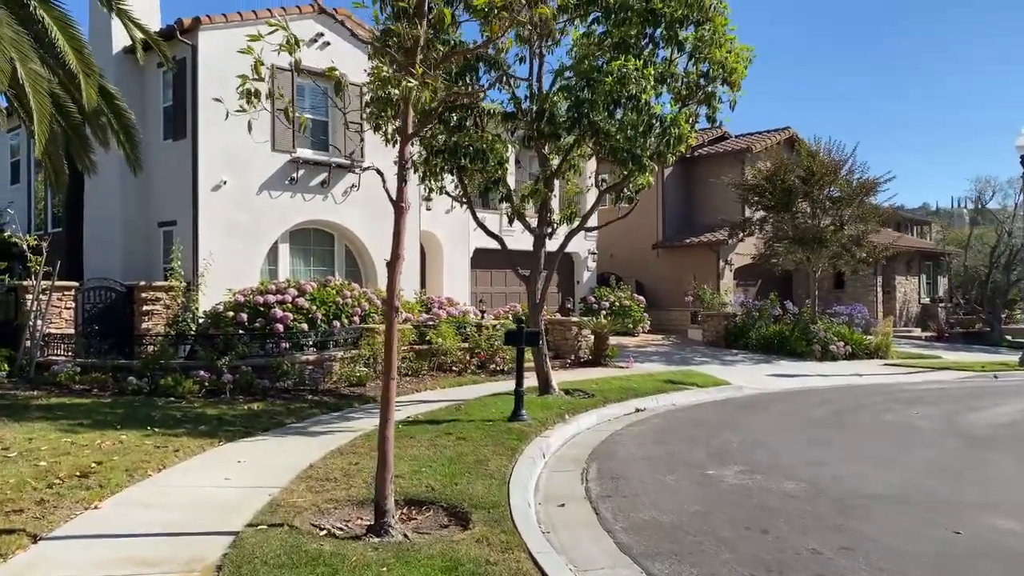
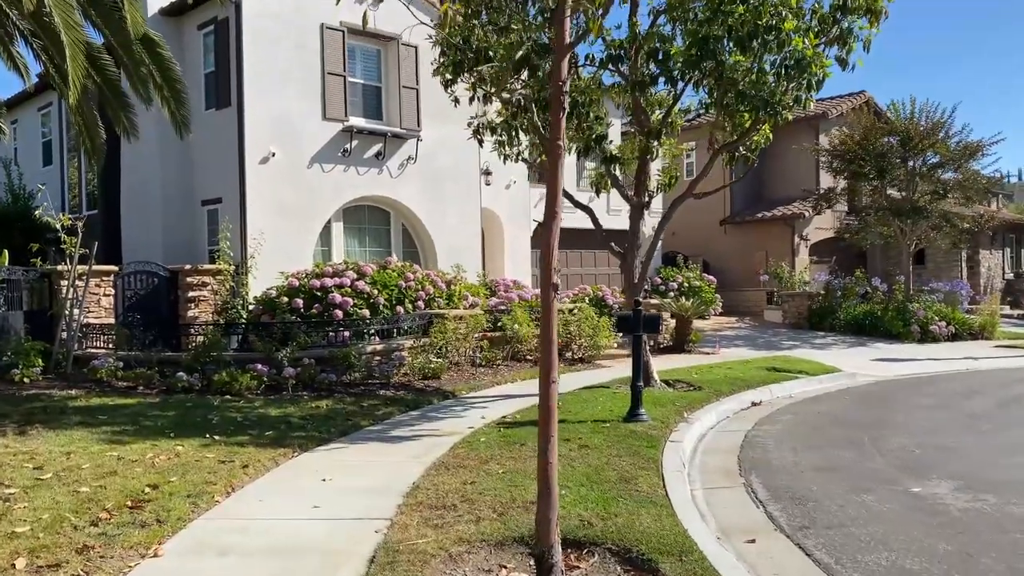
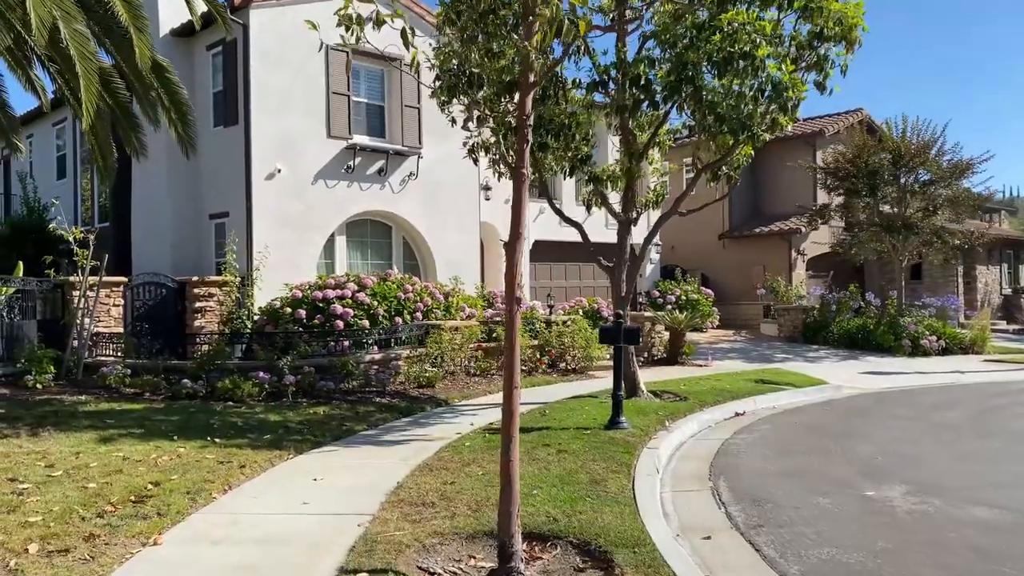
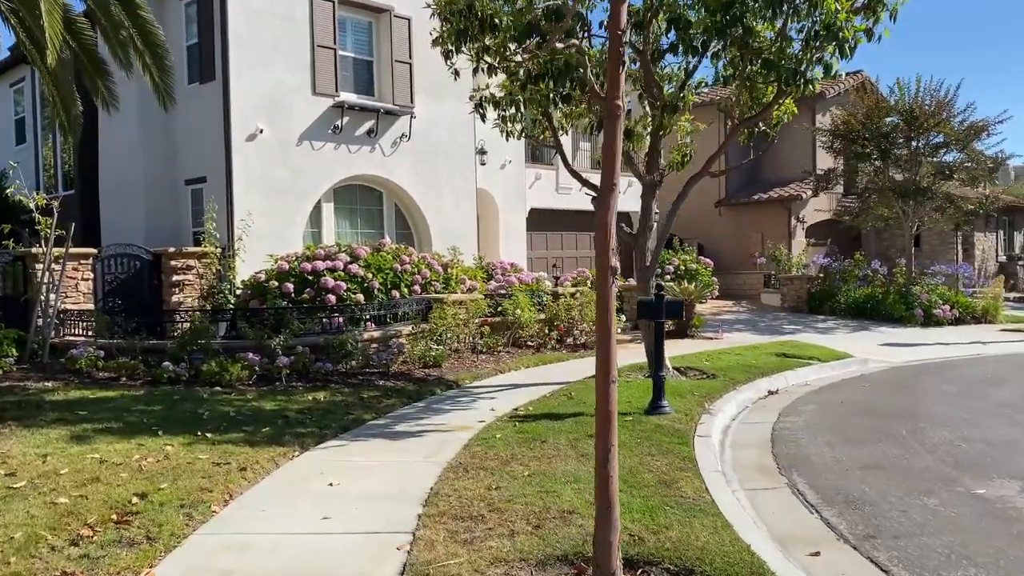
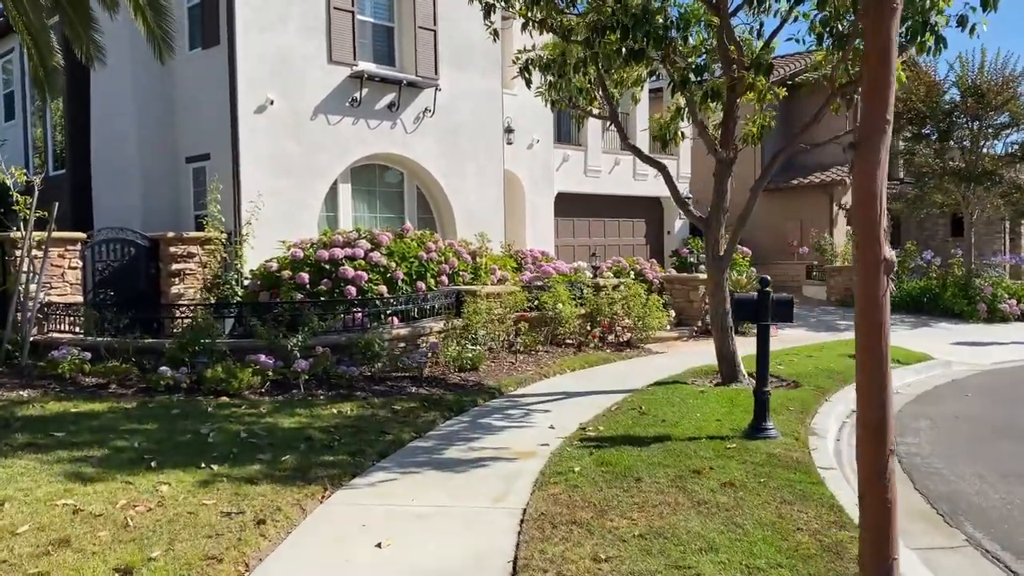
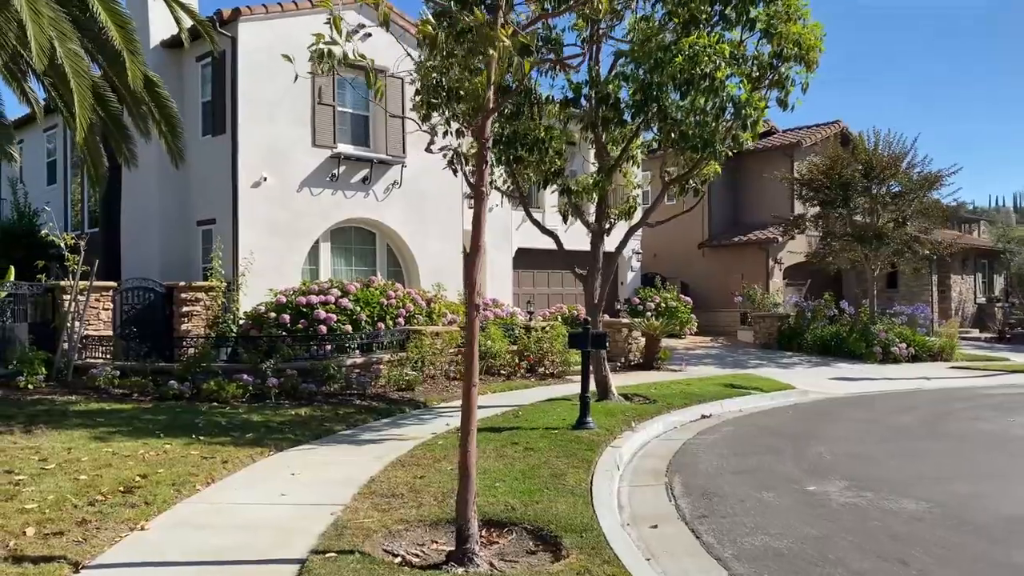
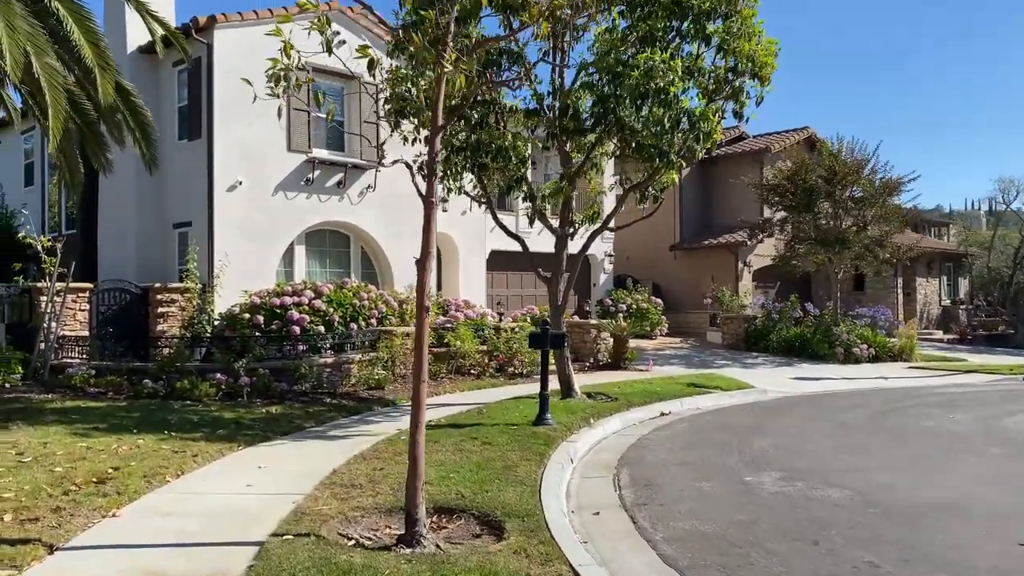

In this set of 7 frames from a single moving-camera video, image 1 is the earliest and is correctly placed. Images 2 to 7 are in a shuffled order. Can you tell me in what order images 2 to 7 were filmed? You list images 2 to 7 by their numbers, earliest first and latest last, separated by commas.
7, 6, 3, 2, 4, 5
